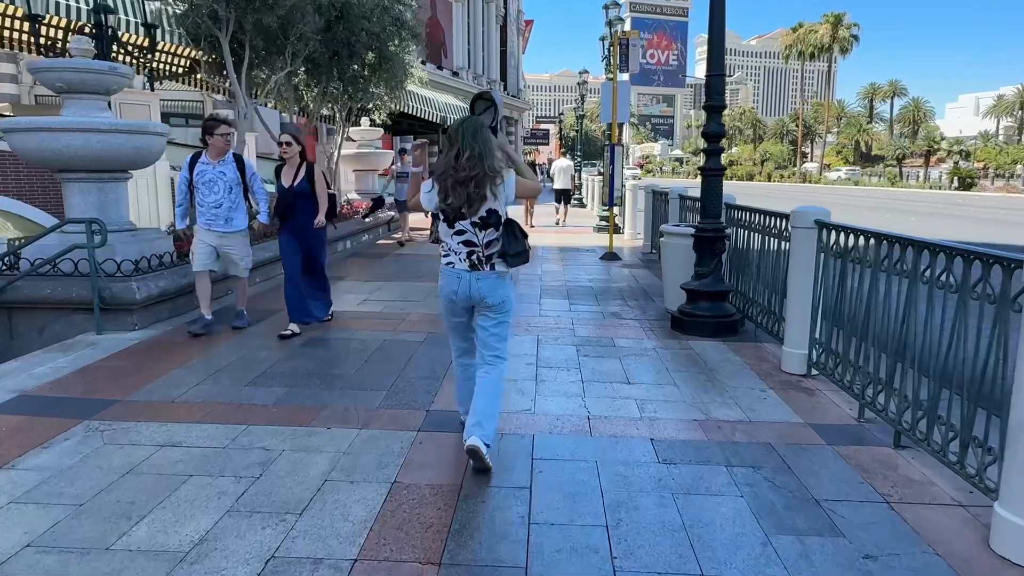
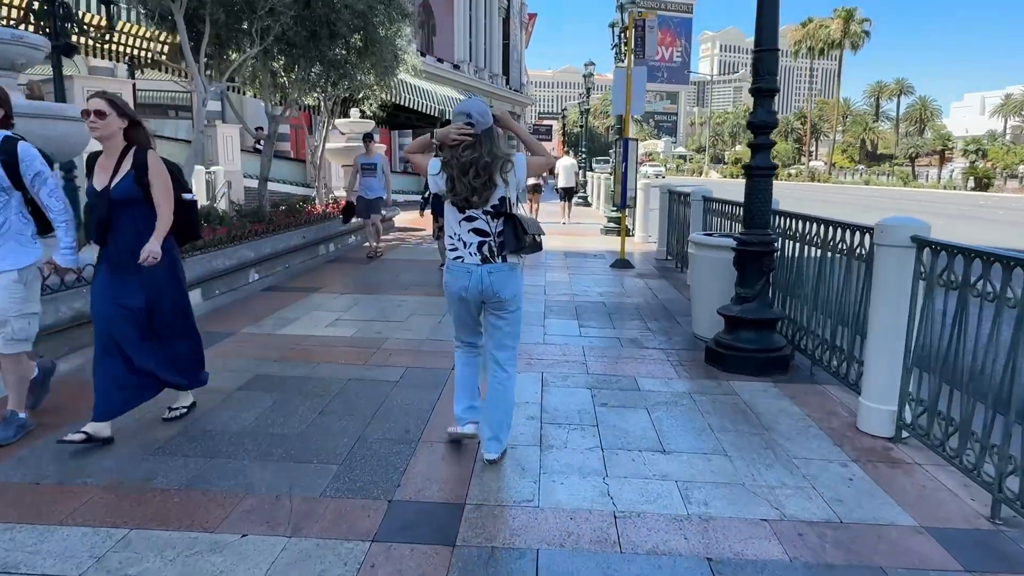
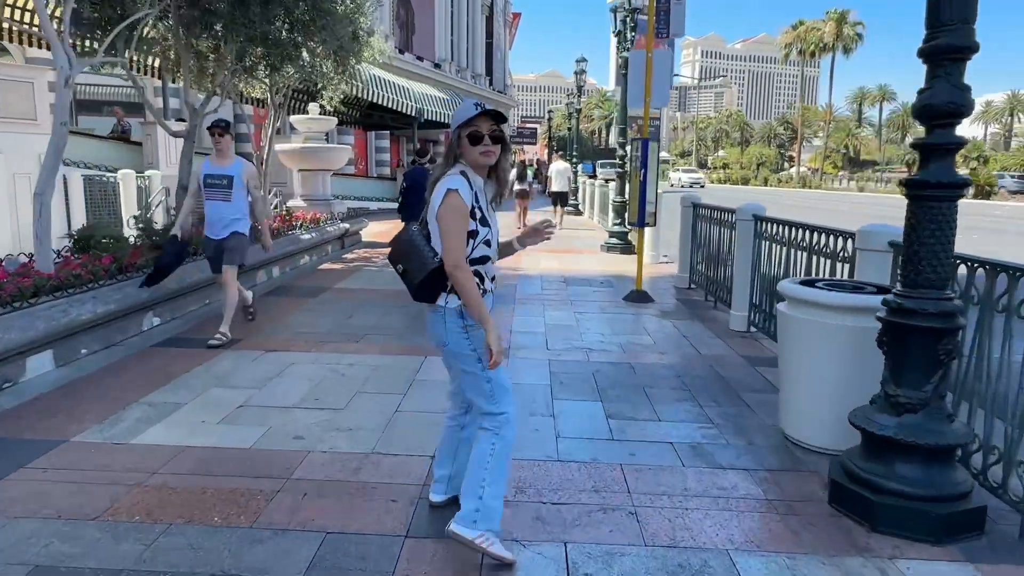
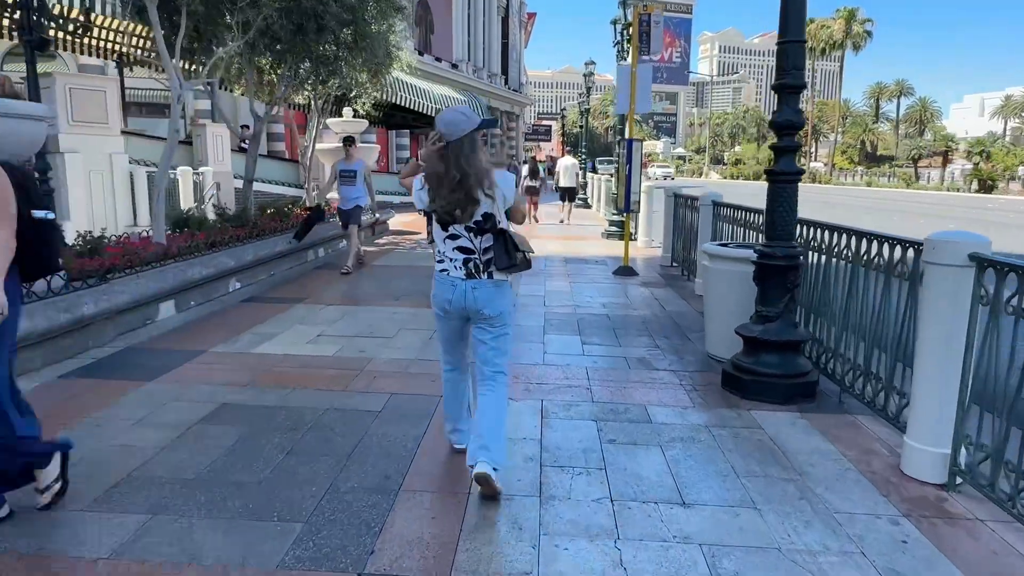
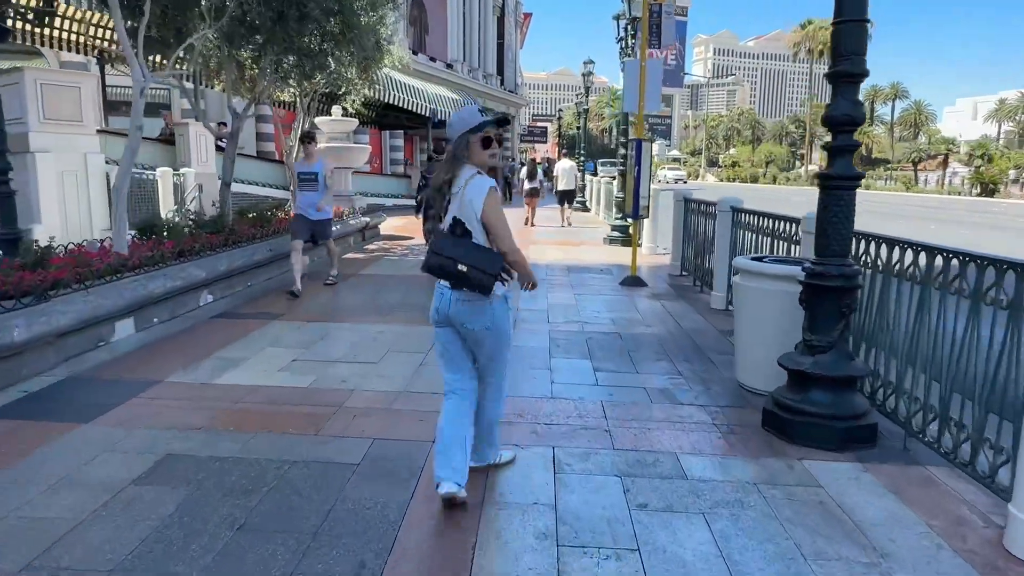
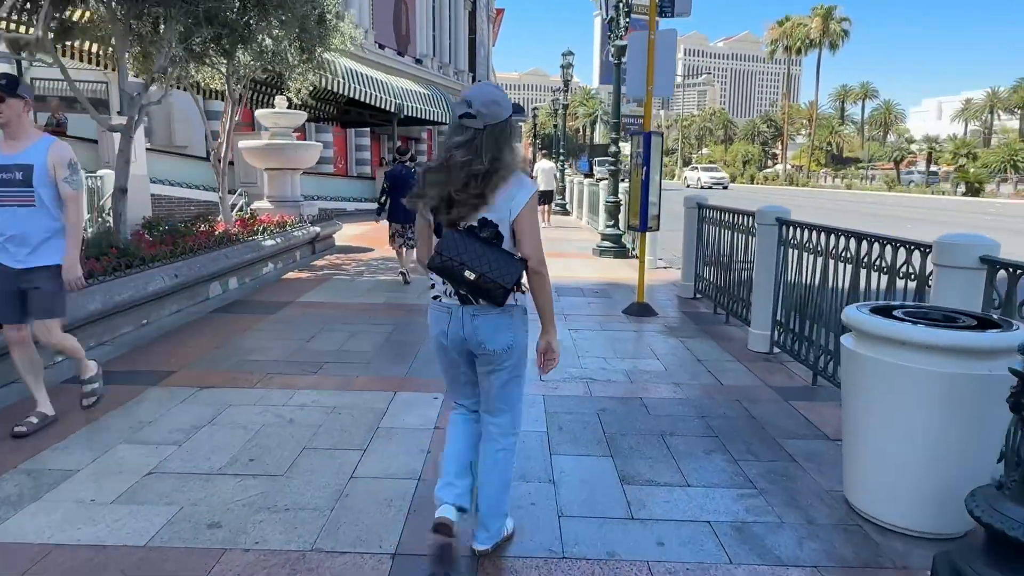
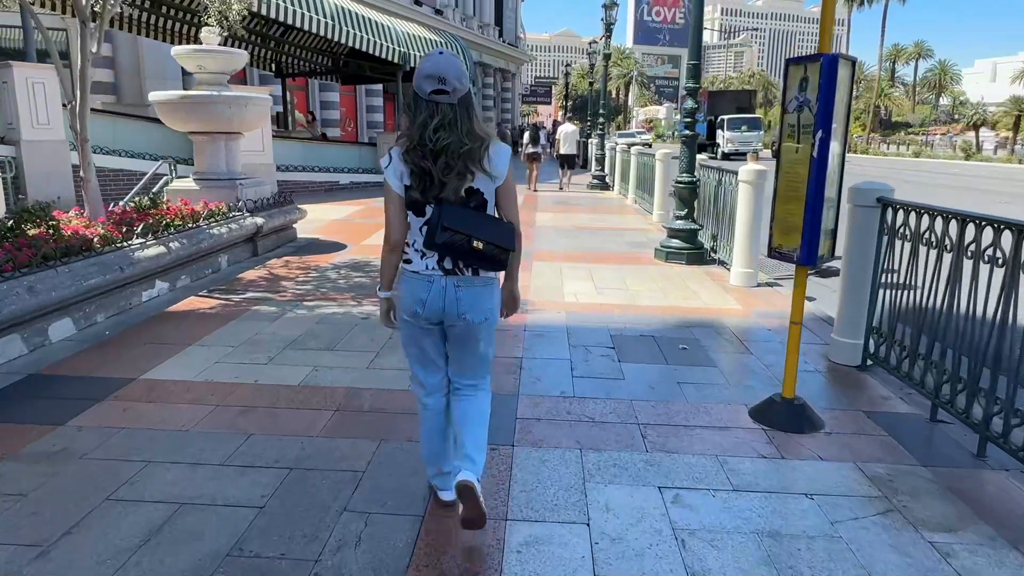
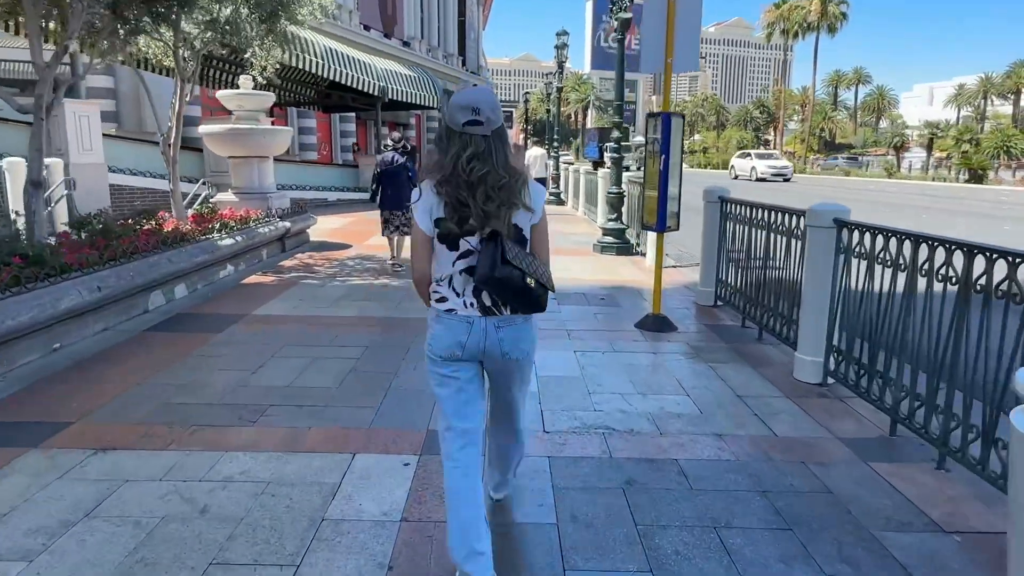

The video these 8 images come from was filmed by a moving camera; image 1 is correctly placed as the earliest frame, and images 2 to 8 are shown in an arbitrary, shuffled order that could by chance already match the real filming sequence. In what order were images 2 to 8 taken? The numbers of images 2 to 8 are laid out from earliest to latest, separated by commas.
2, 4, 5, 3, 6, 8, 7
